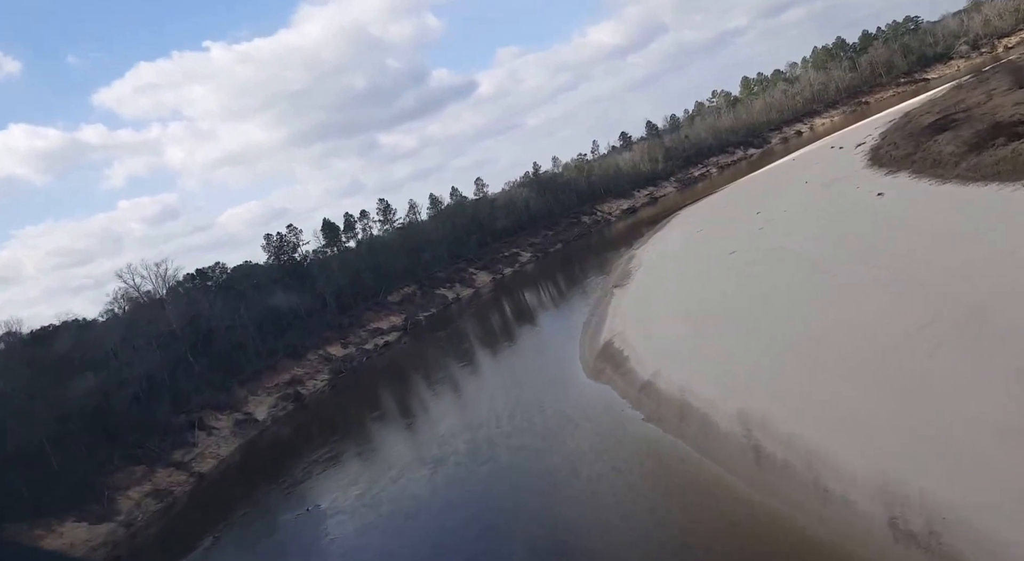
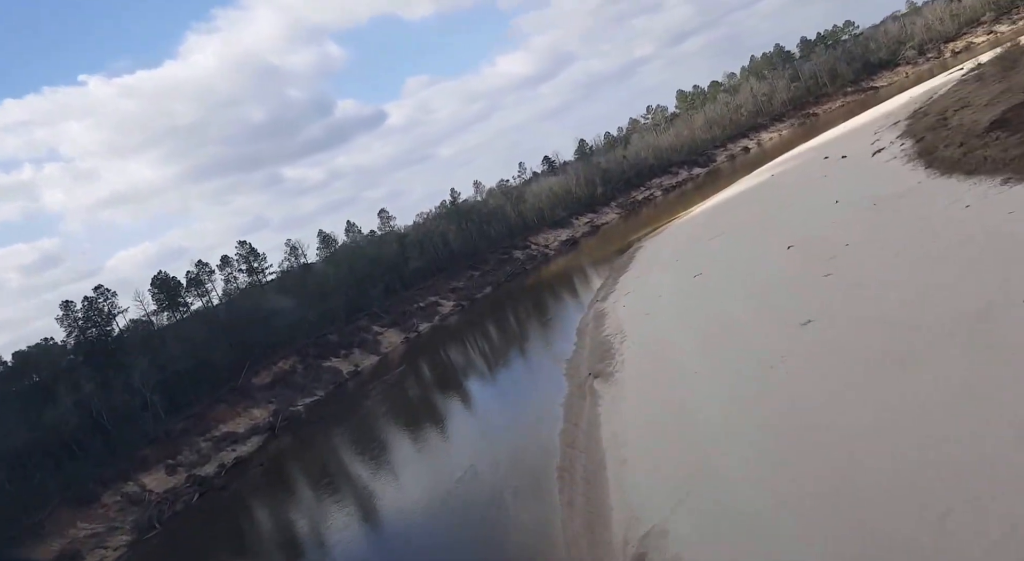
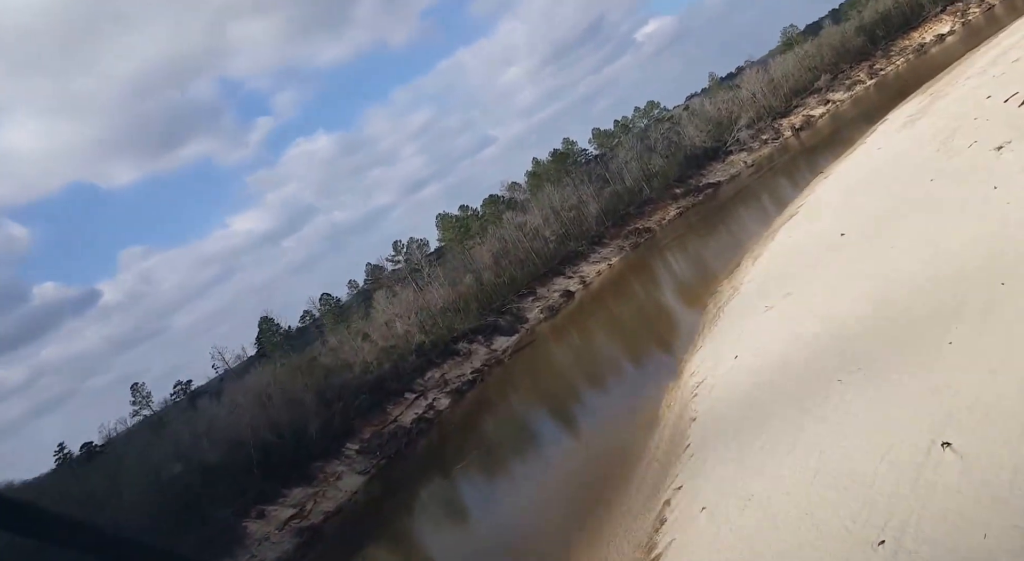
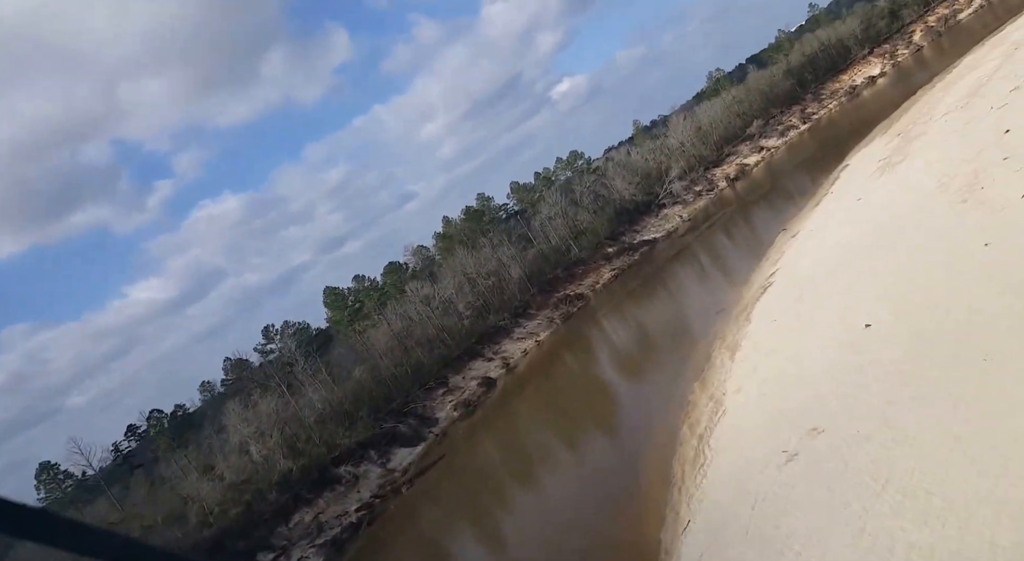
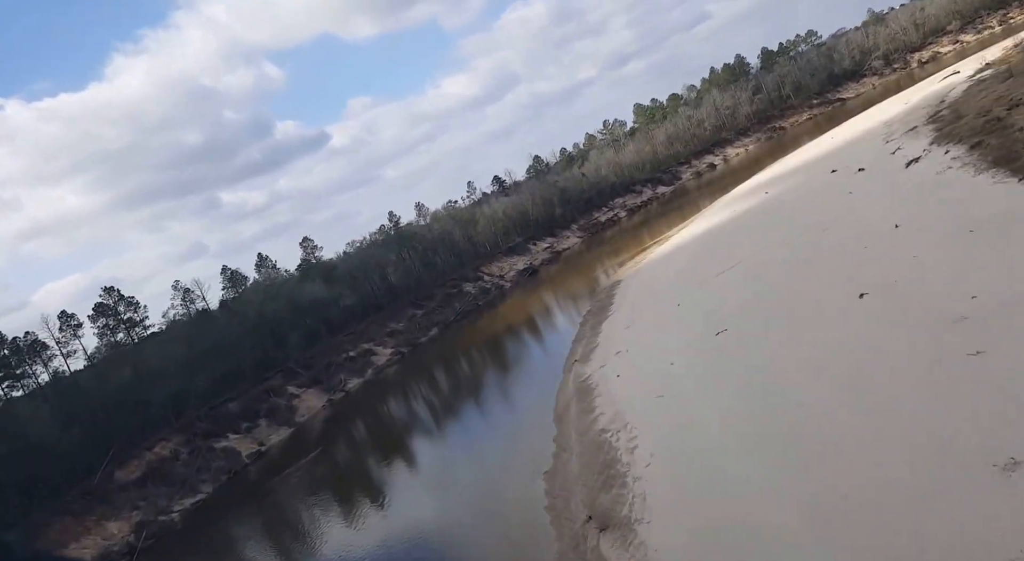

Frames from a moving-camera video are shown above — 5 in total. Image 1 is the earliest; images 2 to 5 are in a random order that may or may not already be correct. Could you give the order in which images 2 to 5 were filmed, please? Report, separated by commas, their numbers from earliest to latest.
2, 5, 3, 4
